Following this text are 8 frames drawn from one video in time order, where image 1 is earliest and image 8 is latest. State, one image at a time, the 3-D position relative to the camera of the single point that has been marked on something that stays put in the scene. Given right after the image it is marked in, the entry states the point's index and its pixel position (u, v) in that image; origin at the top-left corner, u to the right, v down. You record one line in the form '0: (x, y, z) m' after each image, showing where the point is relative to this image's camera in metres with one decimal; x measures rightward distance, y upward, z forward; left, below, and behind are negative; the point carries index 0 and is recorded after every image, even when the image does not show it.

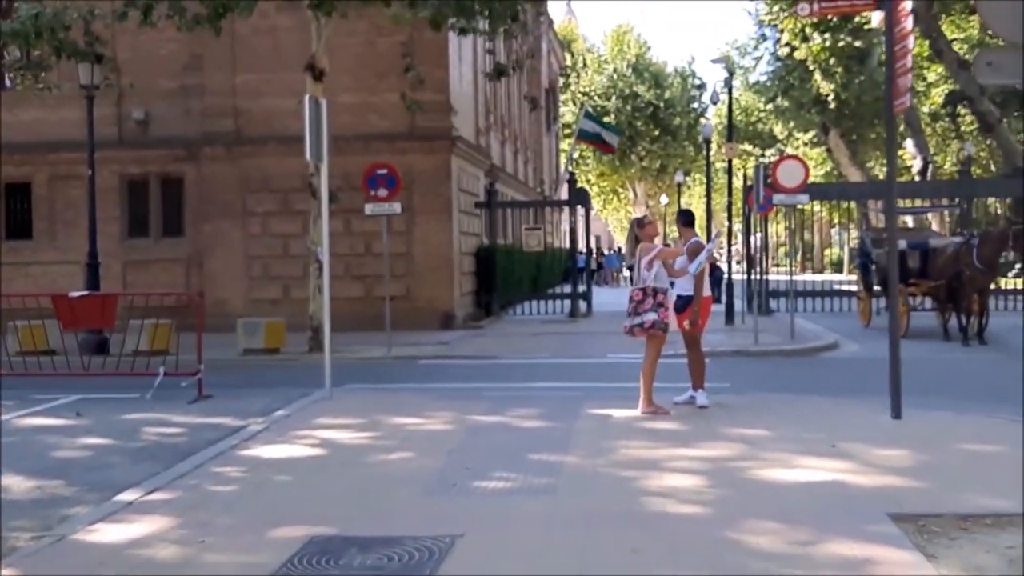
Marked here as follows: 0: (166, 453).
0: (-3.0, -1.5, +10.0) m
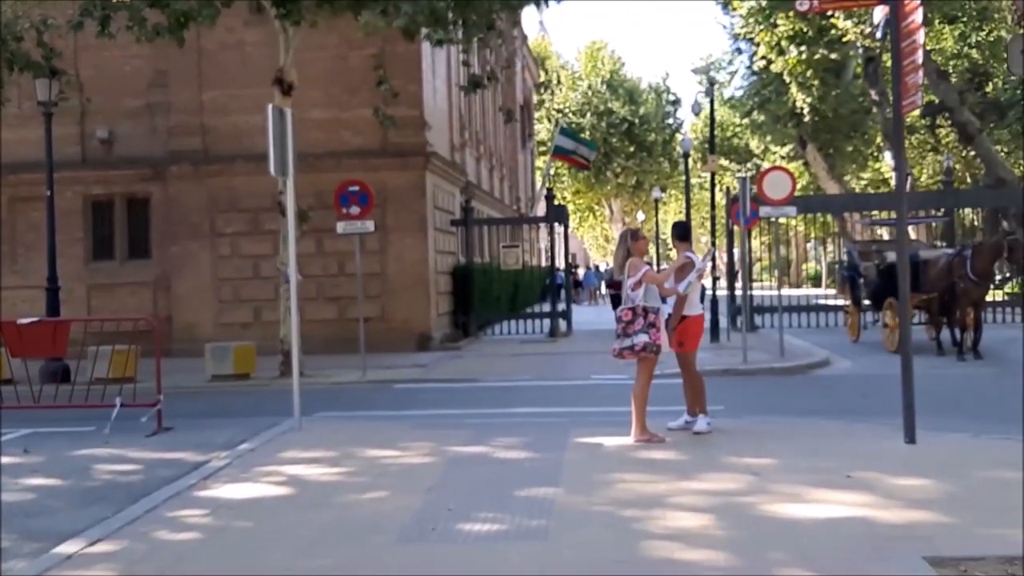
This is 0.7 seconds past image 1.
0: (-3.2, -1.7, +9.1) m
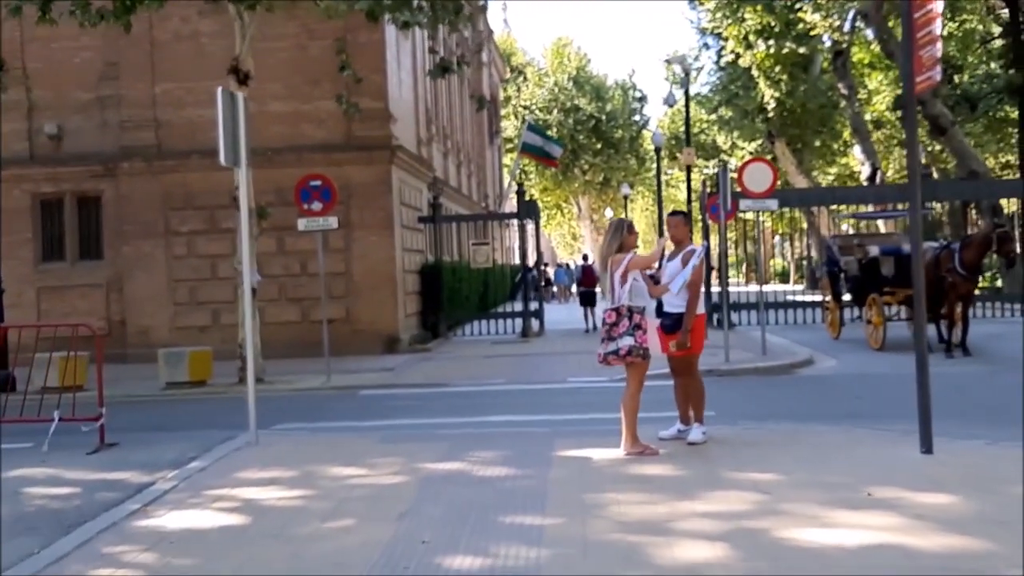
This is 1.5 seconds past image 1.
0: (-3.3, -1.7, +8.1) m
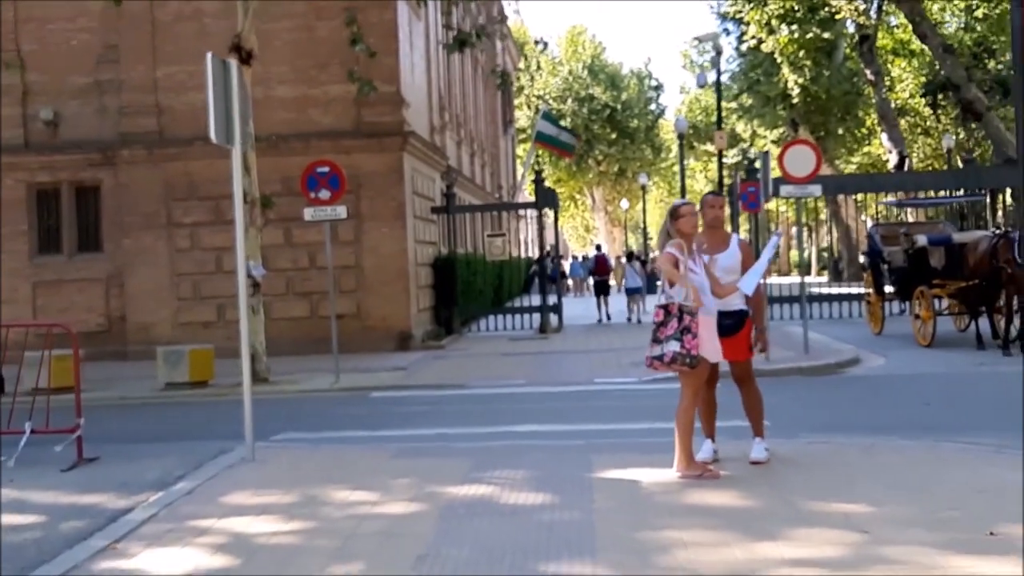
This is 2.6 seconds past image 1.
0: (-3.1, -1.7, +6.8) m
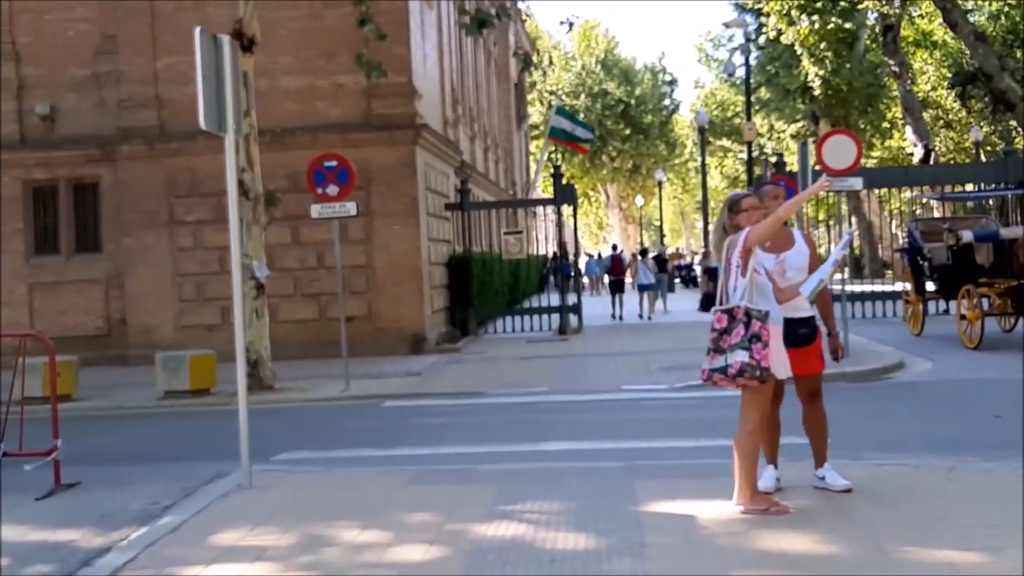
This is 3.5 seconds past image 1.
0: (-2.9, -1.7, +5.8) m
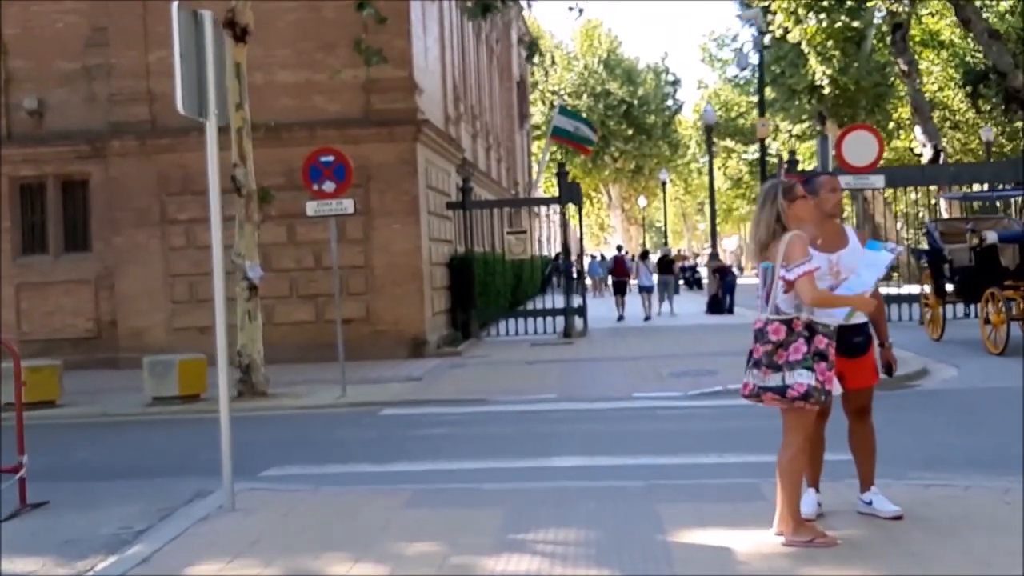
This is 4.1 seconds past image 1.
0: (-2.8, -1.7, +5.0) m
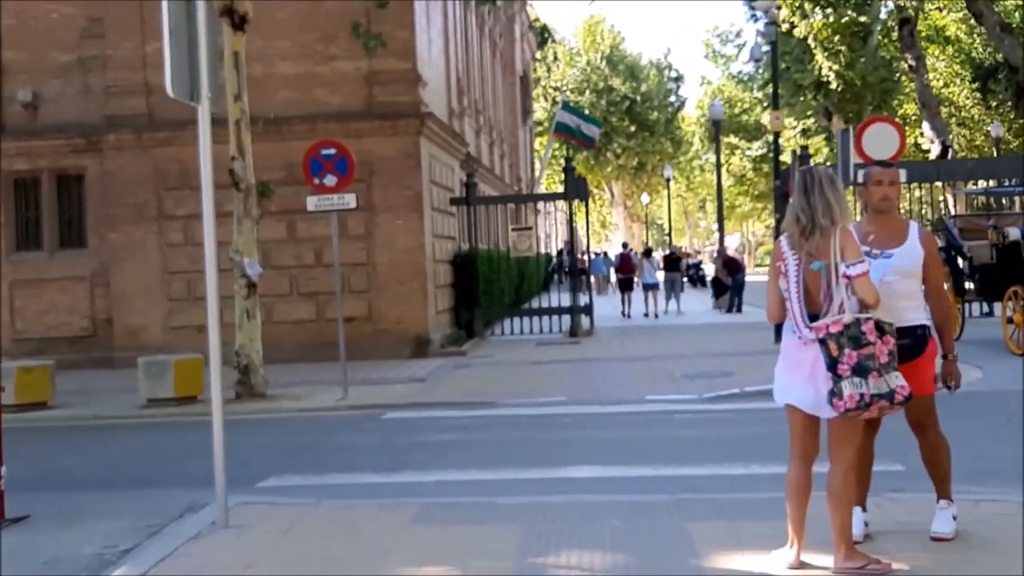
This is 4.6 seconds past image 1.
0: (-2.7, -1.7, +4.5) m
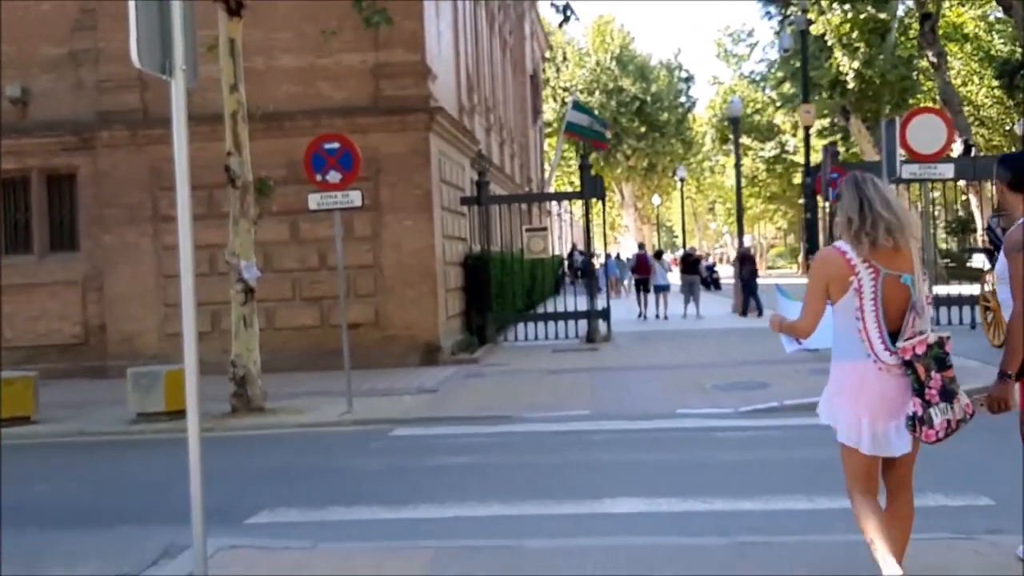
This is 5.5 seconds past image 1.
0: (-2.6, -1.7, +3.4) m
